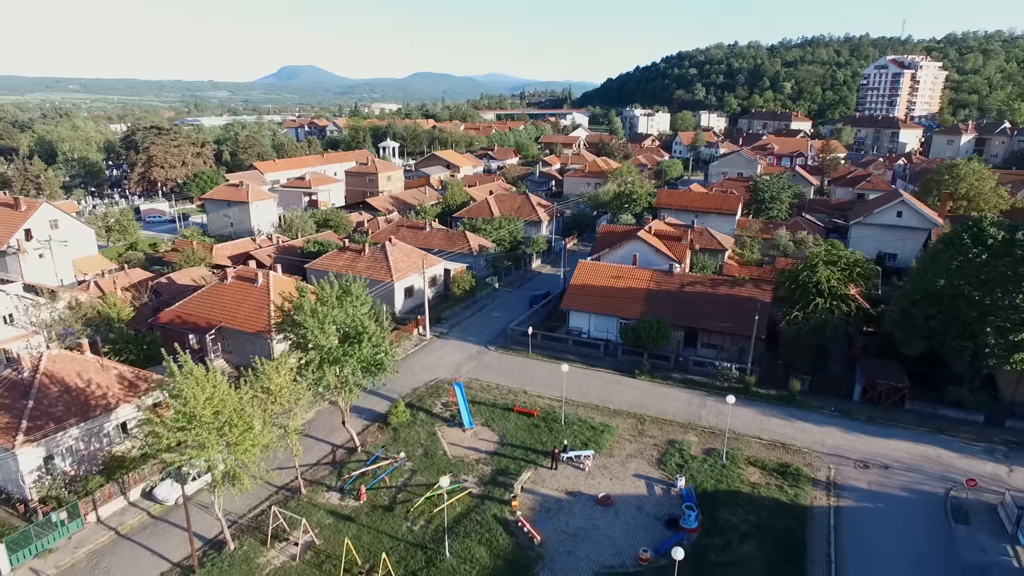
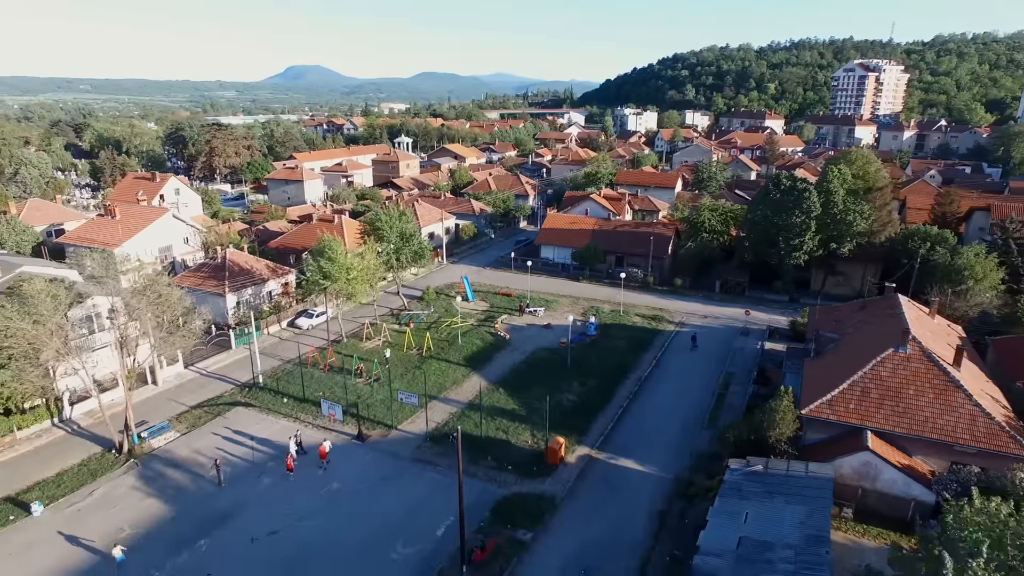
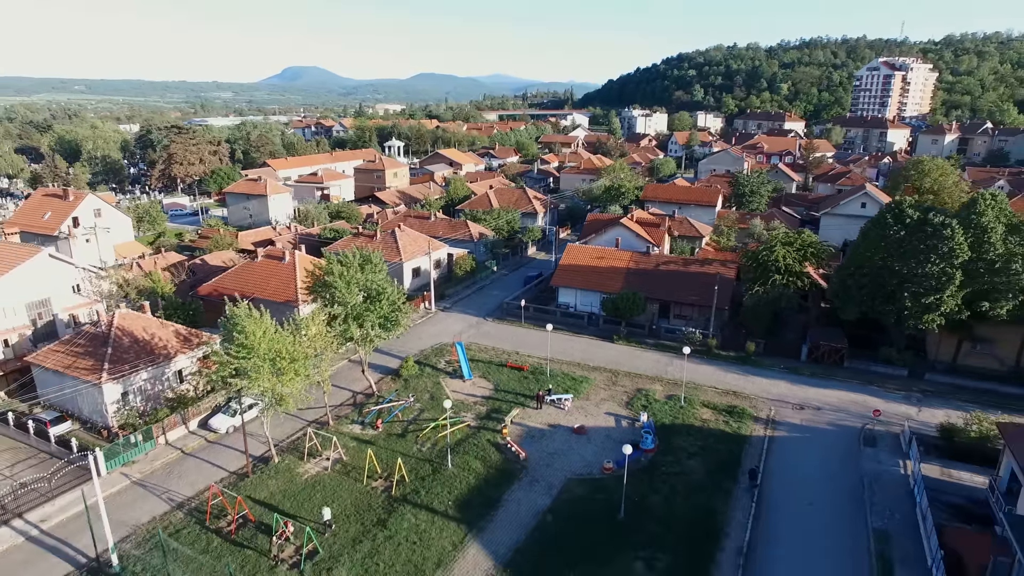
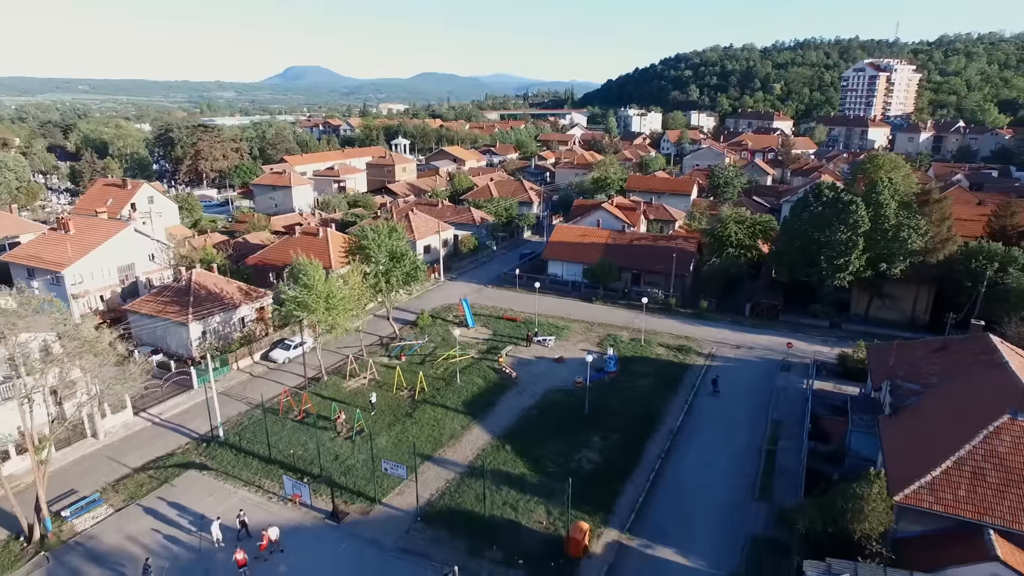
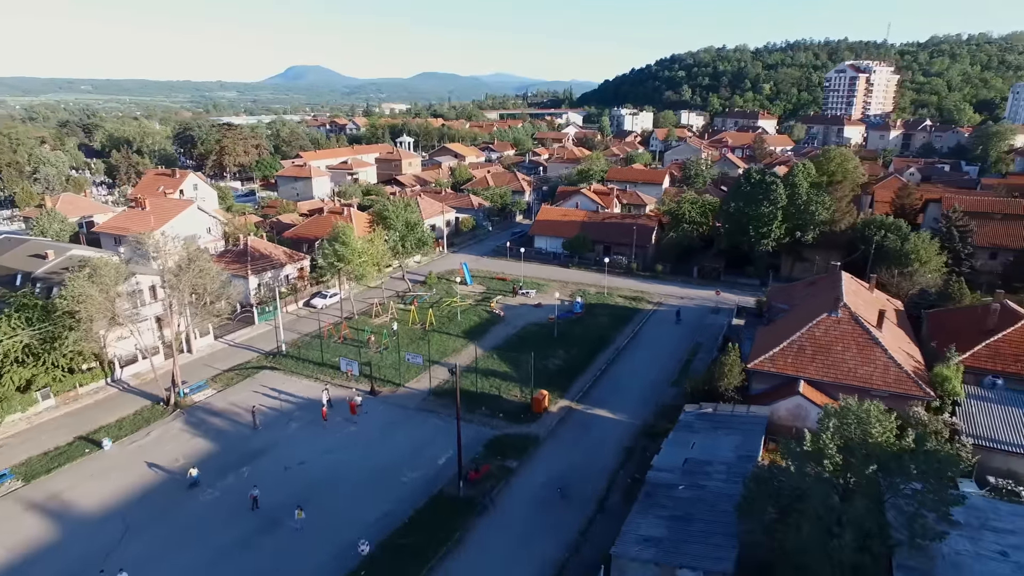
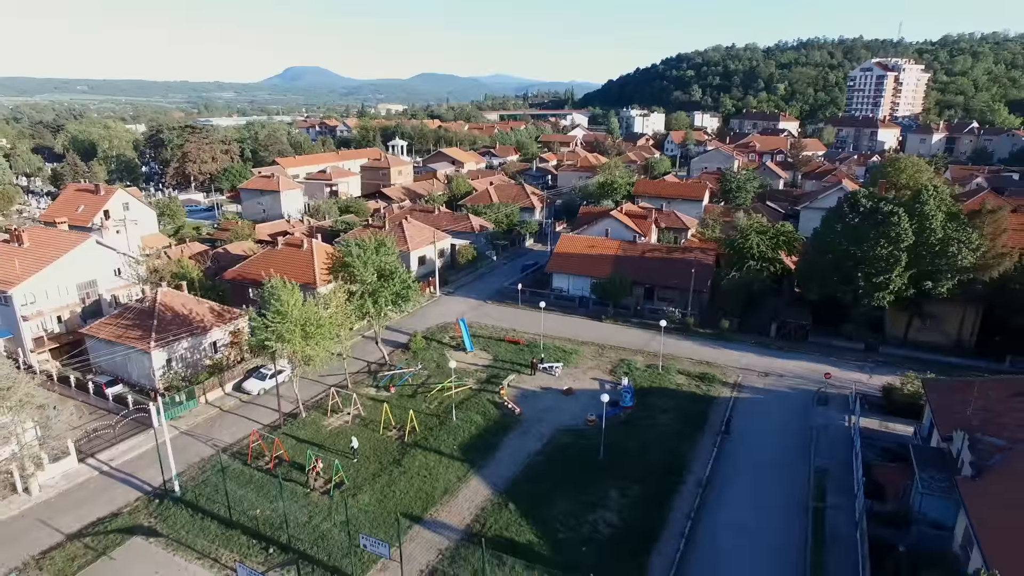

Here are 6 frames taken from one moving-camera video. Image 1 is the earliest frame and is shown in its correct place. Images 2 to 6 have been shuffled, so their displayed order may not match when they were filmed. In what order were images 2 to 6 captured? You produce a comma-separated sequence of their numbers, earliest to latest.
3, 6, 4, 2, 5
